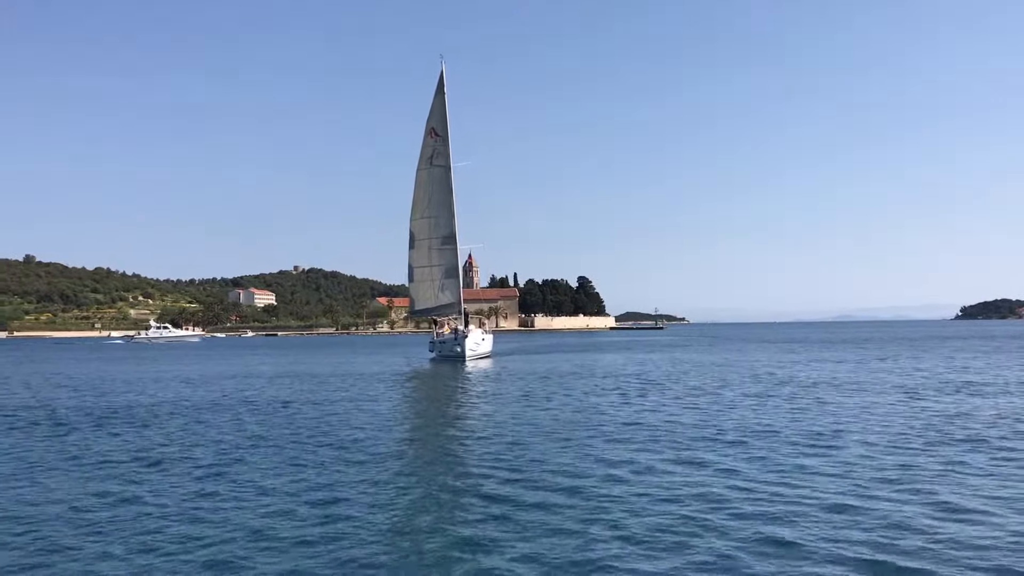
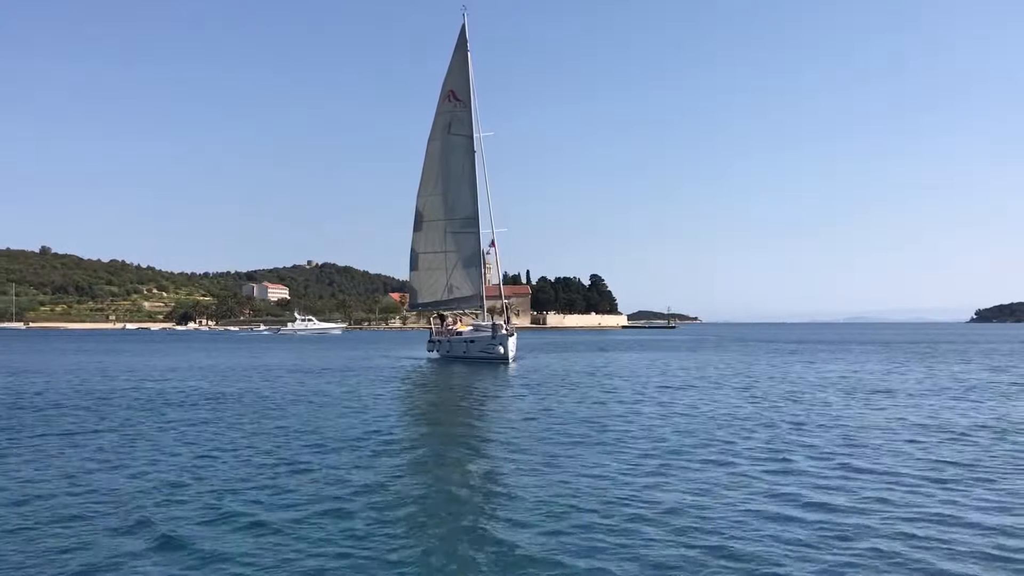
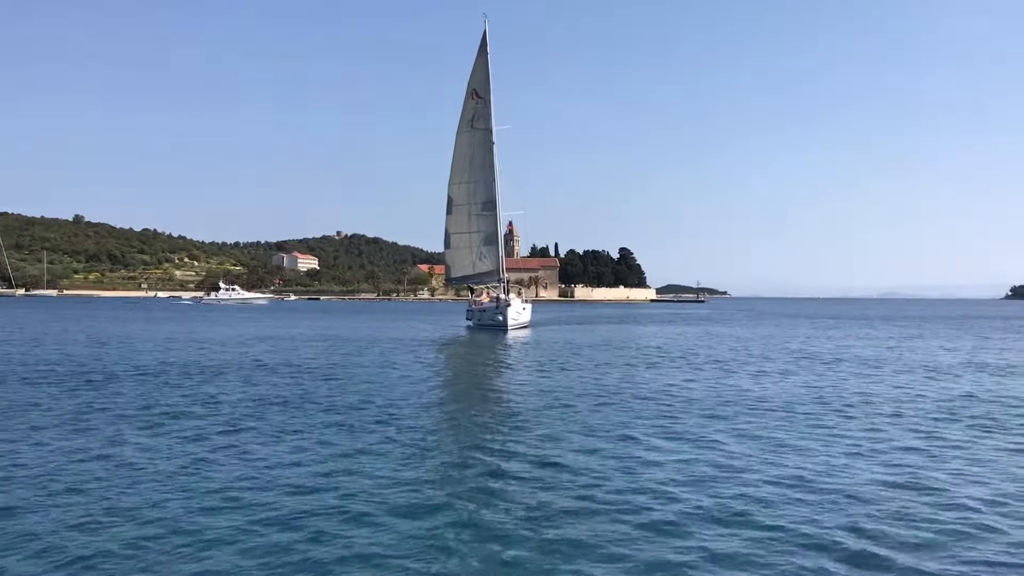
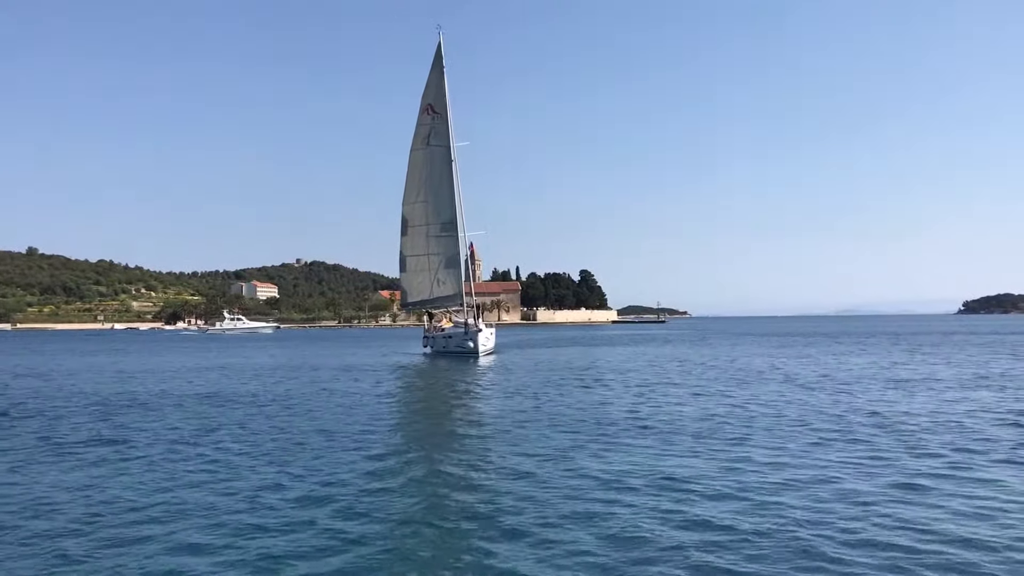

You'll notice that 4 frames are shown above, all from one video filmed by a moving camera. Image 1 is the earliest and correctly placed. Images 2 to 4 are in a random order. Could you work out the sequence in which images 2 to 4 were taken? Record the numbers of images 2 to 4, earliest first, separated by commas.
3, 4, 2
